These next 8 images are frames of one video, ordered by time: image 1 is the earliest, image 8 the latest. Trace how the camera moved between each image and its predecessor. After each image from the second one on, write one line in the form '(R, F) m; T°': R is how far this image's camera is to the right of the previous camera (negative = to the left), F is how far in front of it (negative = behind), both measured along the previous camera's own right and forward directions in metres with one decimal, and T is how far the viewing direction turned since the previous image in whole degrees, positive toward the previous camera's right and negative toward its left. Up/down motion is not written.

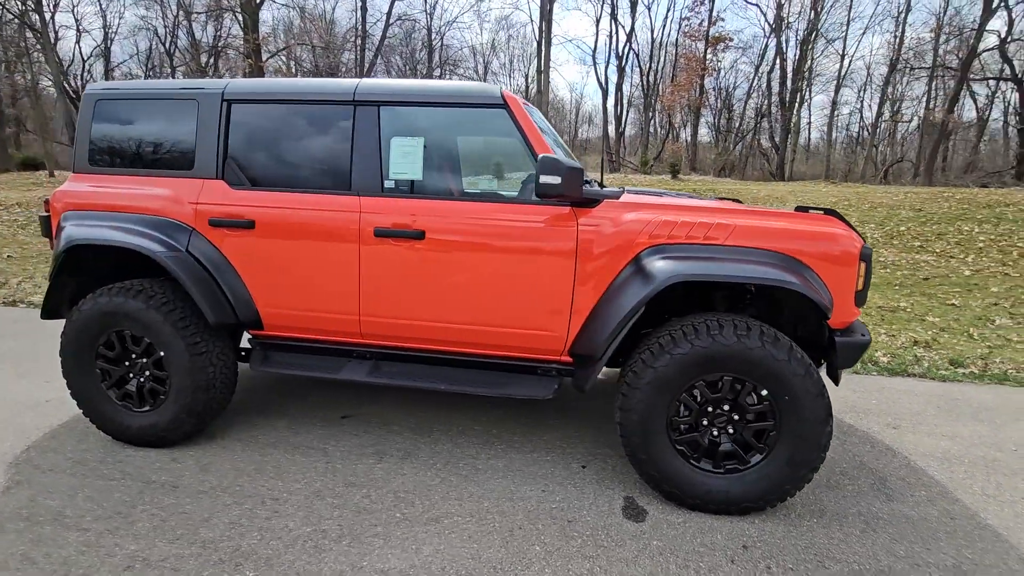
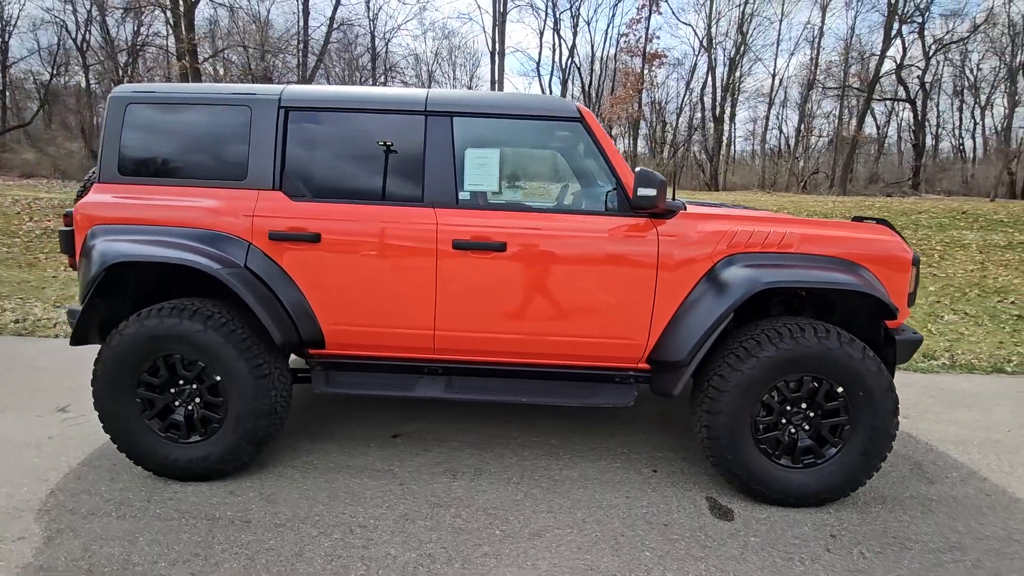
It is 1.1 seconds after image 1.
(-0.8, 0.0) m; +7°
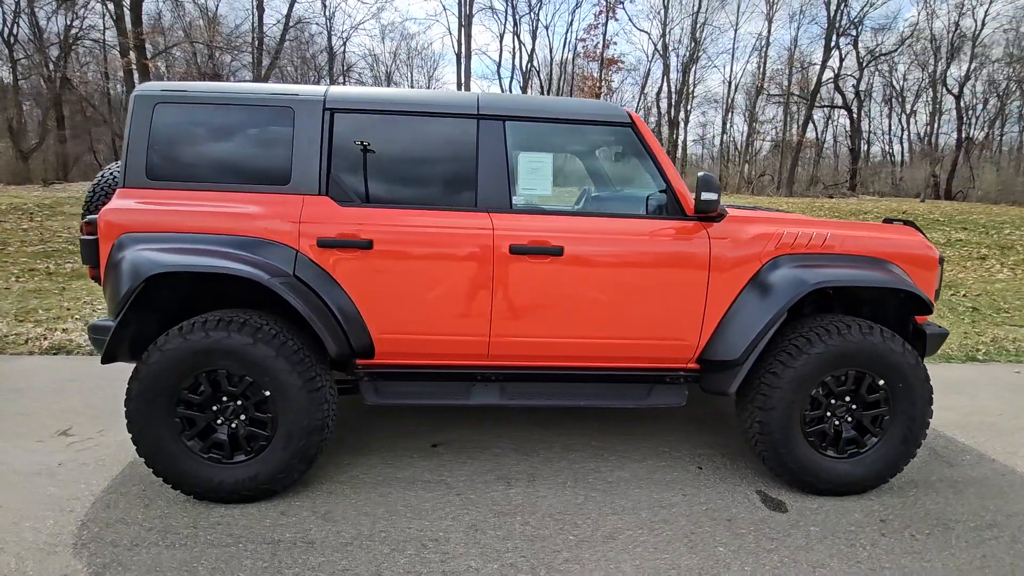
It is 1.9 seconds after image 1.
(-0.6, 0.0) m; +5°
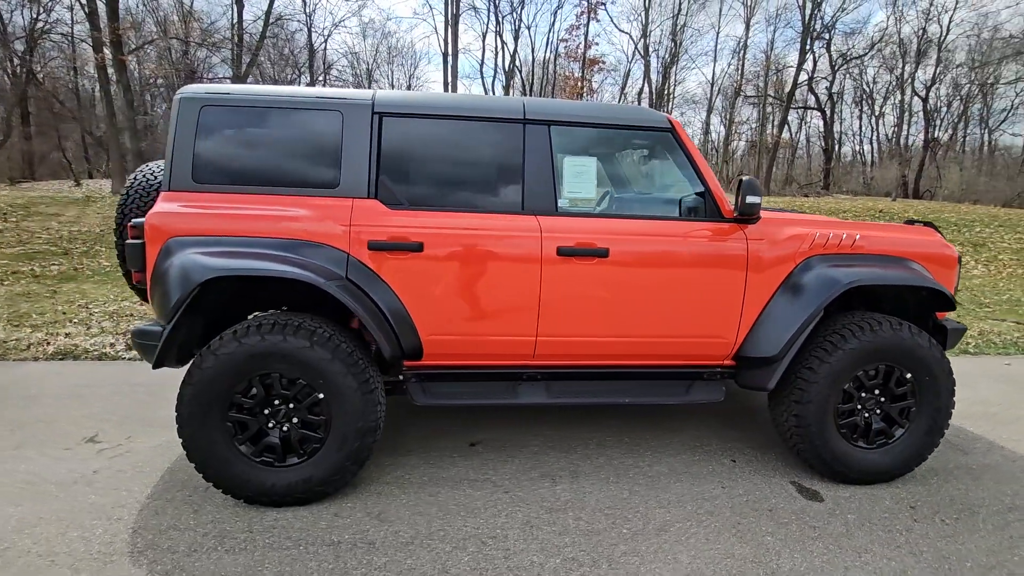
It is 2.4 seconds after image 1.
(-0.4, 0.0) m; +2°
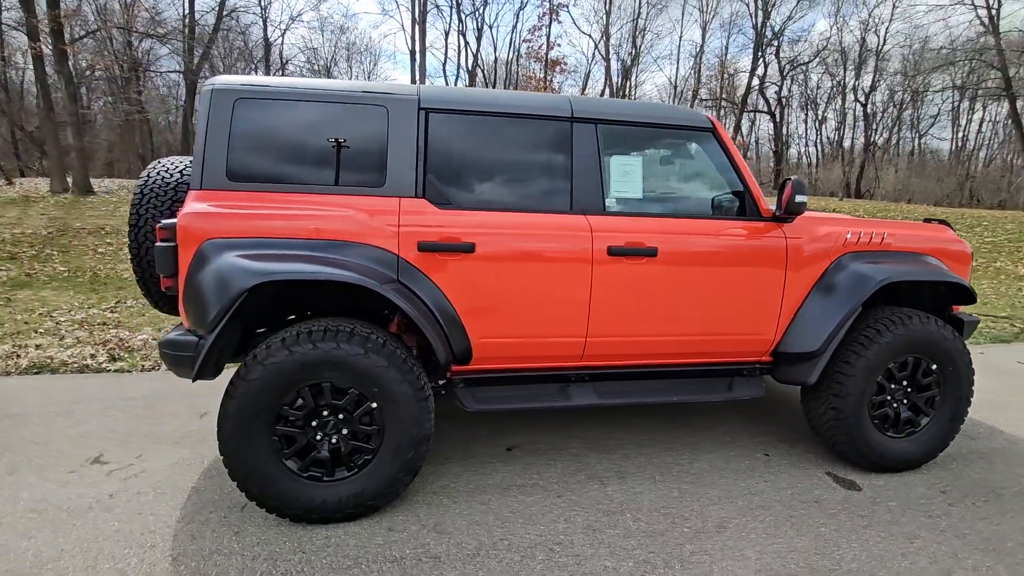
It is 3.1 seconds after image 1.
(-0.5, +0.1) m; +5°
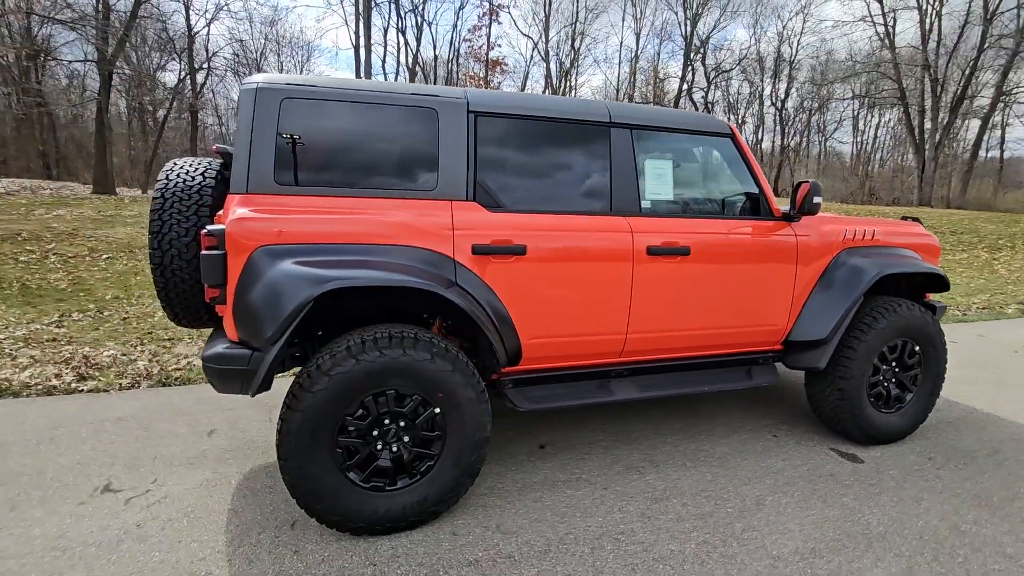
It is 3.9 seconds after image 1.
(-0.6, 0.0) m; +7°
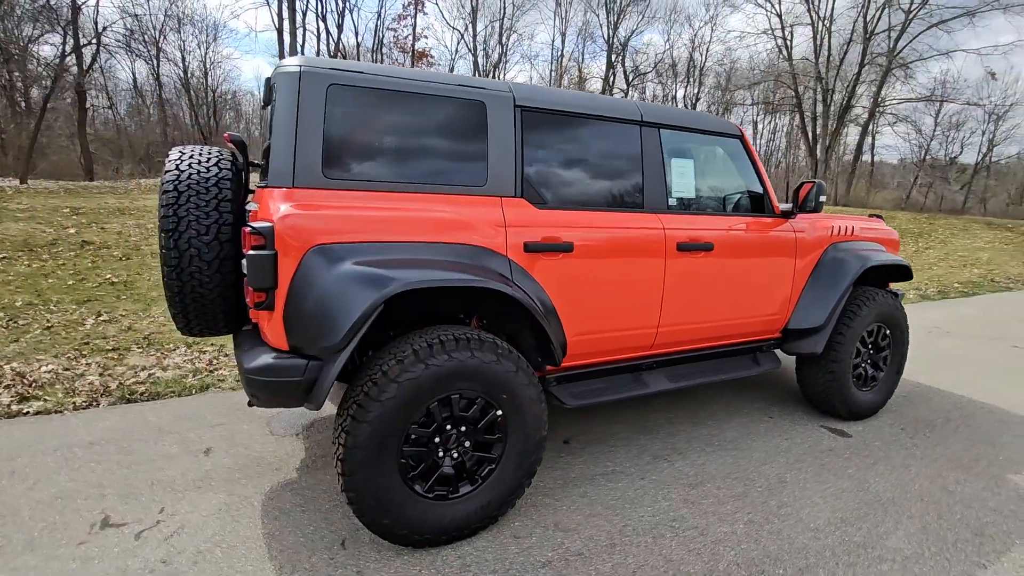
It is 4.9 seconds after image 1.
(-0.7, +0.1) m; +9°
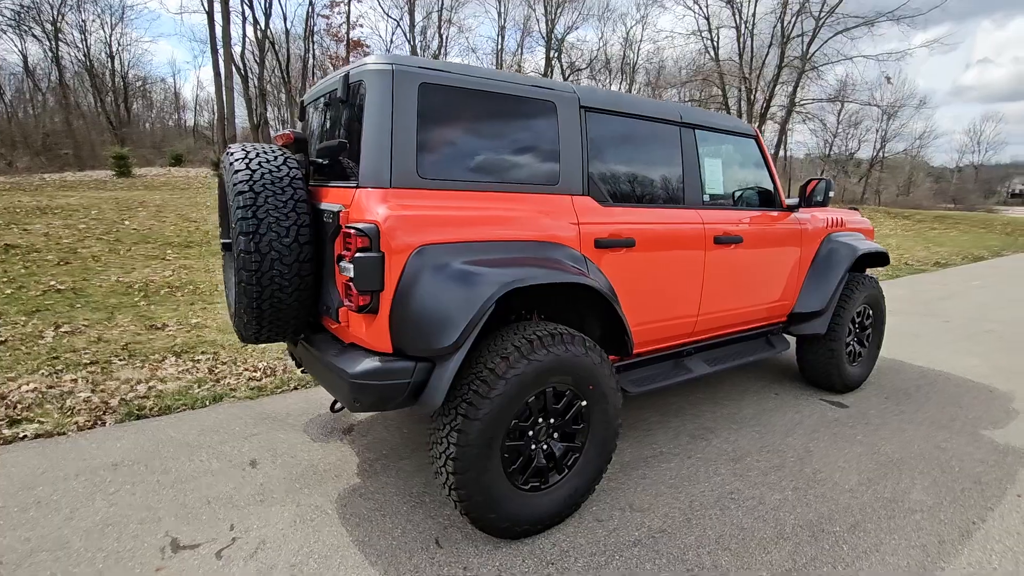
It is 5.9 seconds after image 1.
(-0.7, 0.0) m; +7°
